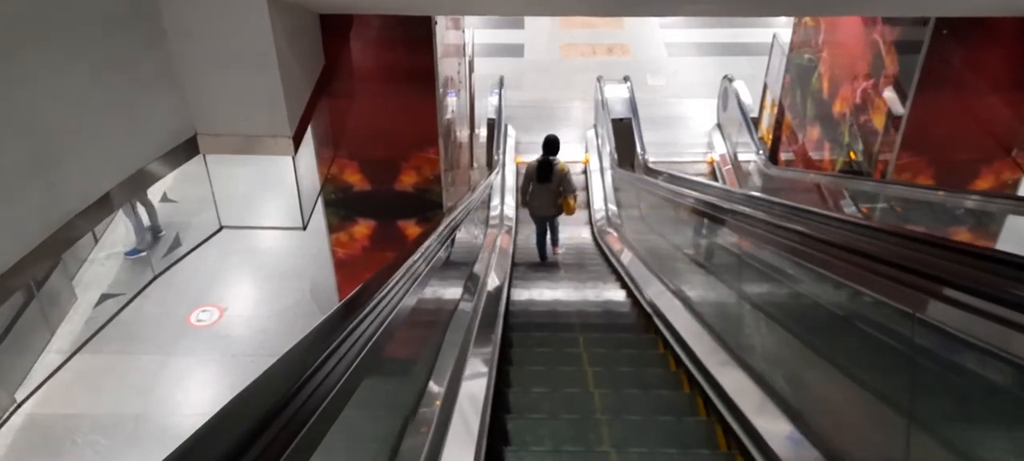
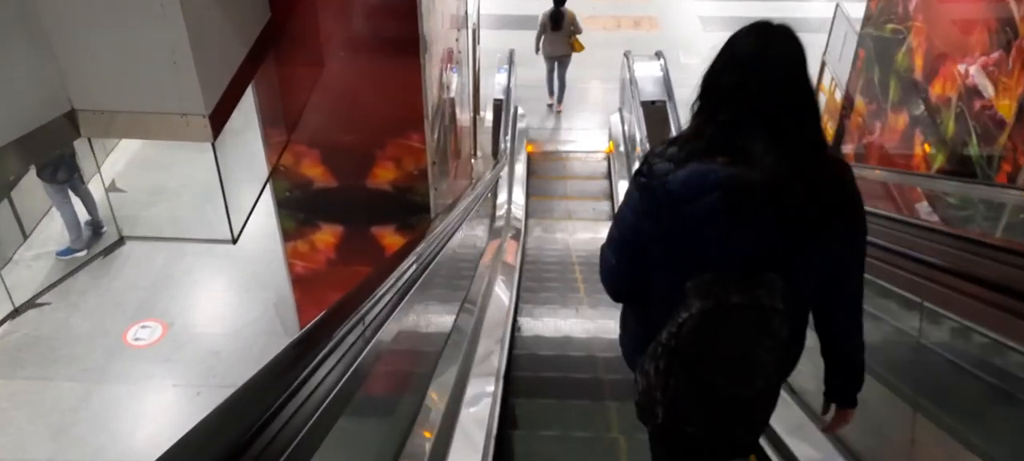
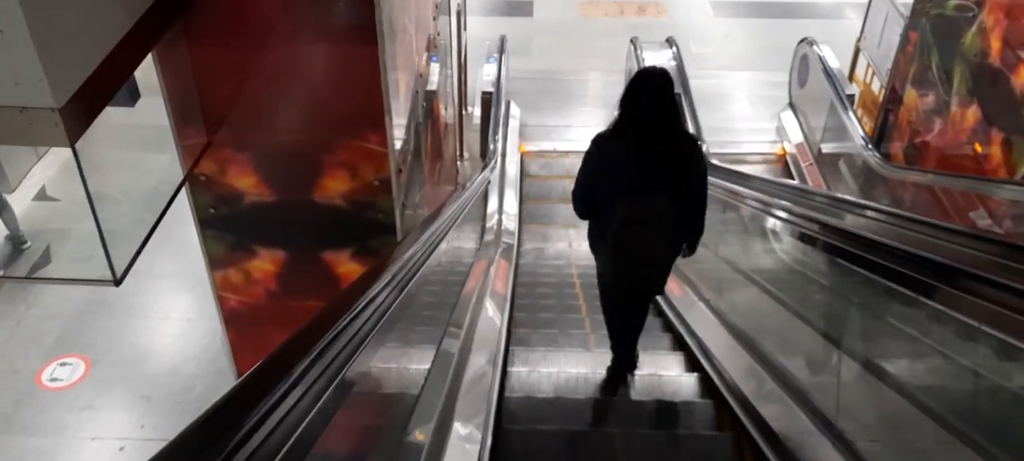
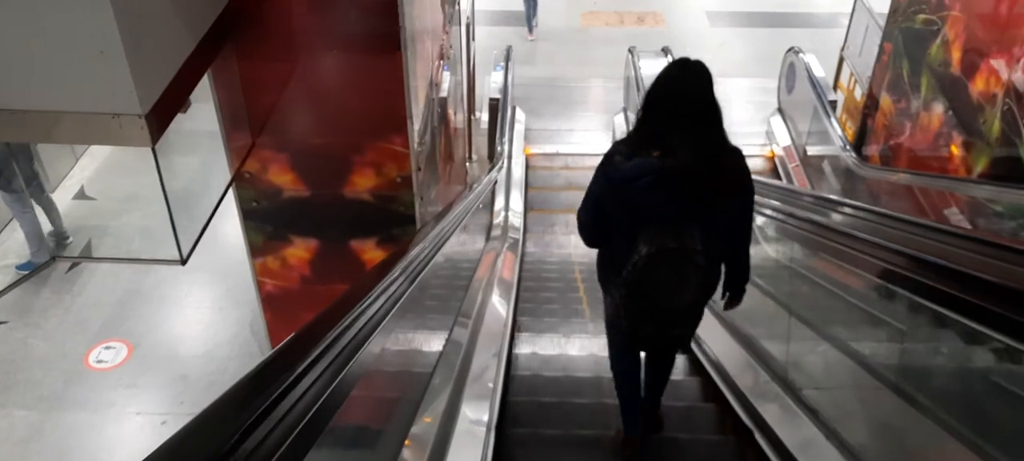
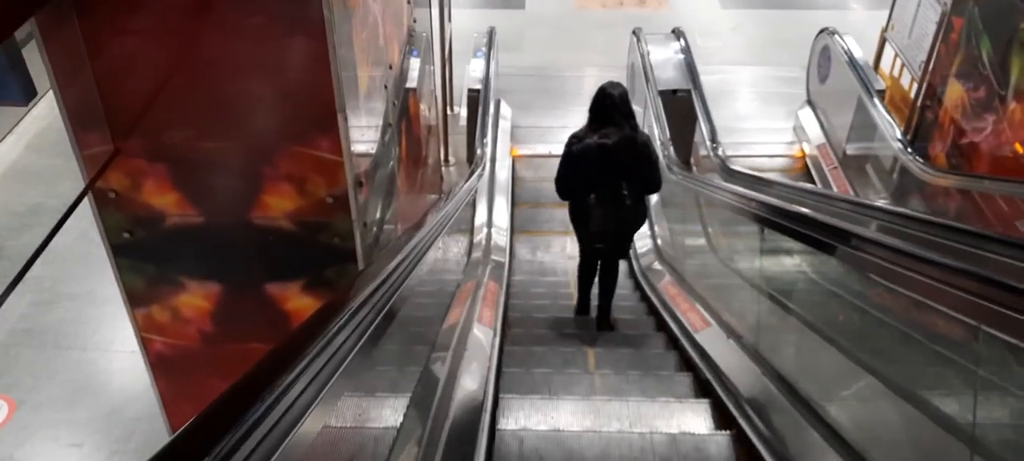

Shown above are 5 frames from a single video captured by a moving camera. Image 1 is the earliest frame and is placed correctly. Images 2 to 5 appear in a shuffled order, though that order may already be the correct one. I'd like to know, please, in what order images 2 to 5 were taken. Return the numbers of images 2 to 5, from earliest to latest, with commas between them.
2, 4, 3, 5
